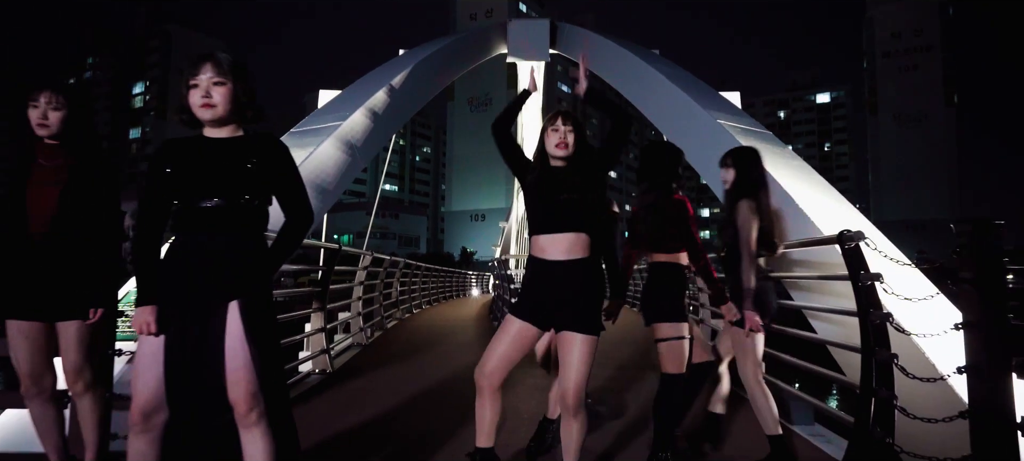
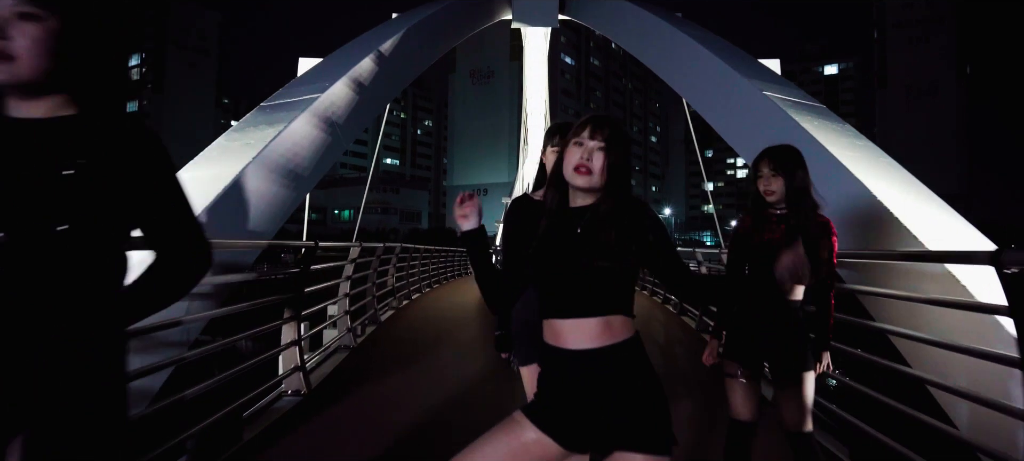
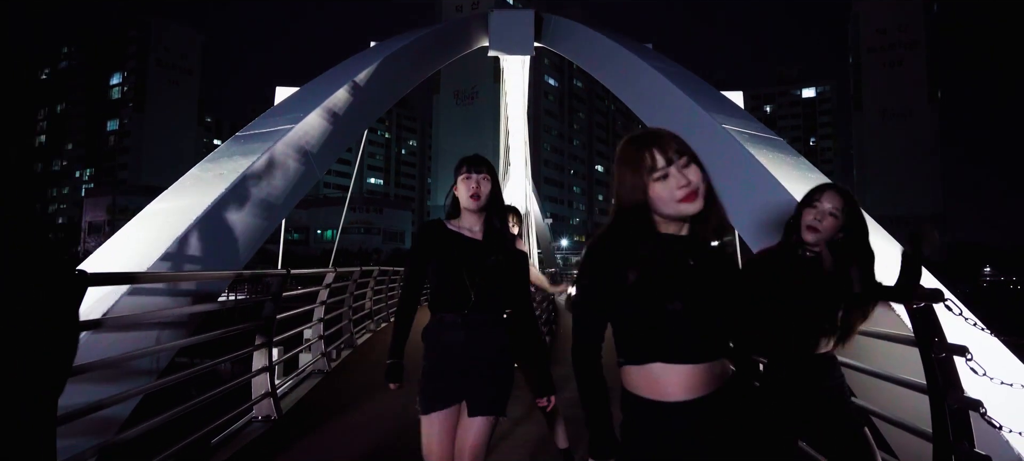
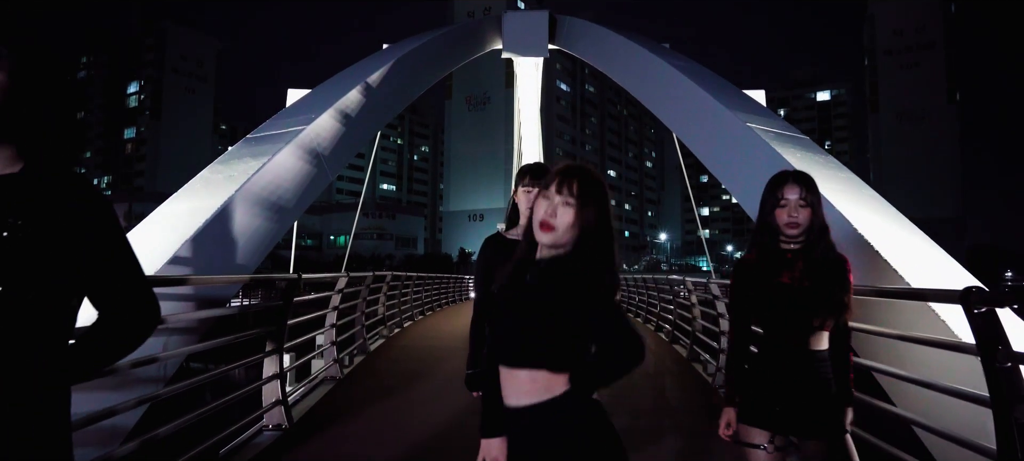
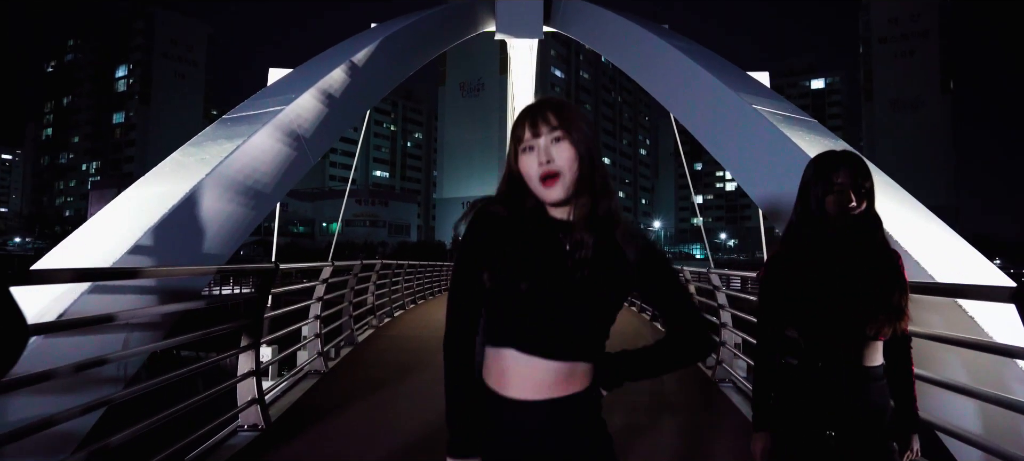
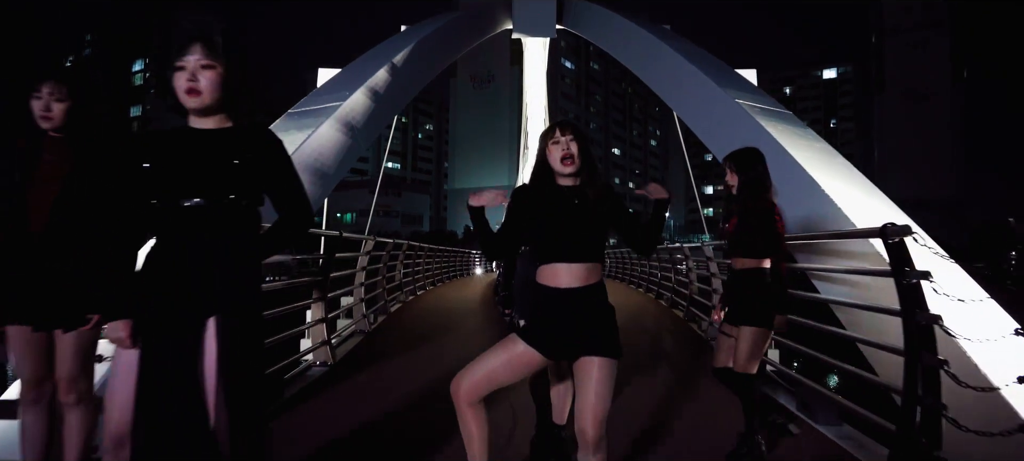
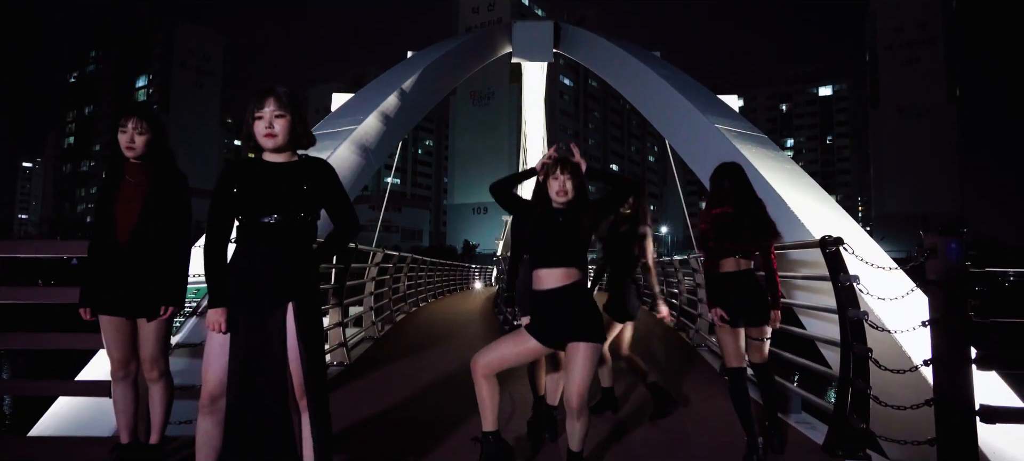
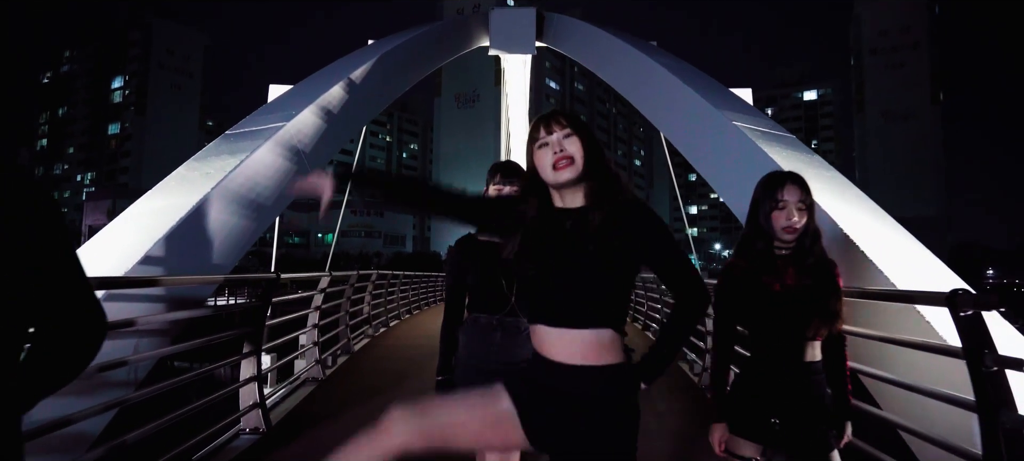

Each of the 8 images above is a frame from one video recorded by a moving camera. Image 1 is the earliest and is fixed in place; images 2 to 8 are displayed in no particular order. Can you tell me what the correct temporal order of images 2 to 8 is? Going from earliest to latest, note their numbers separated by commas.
7, 6, 2, 4, 5, 8, 3
